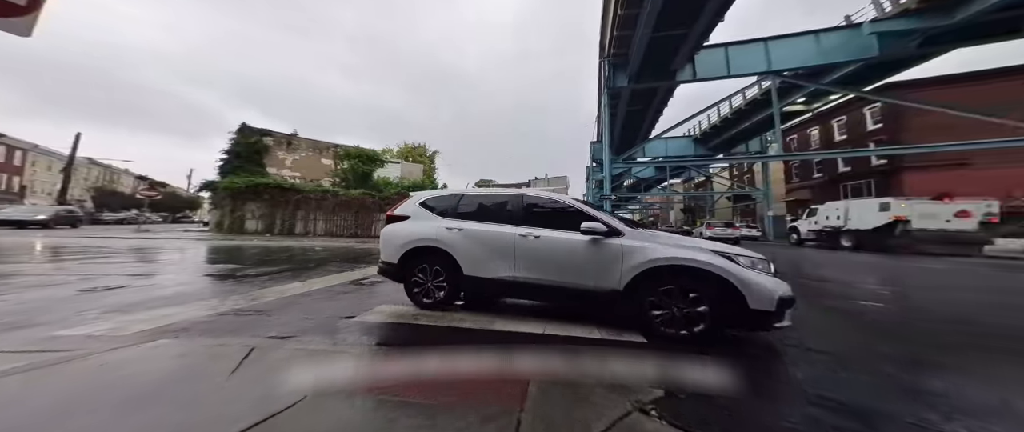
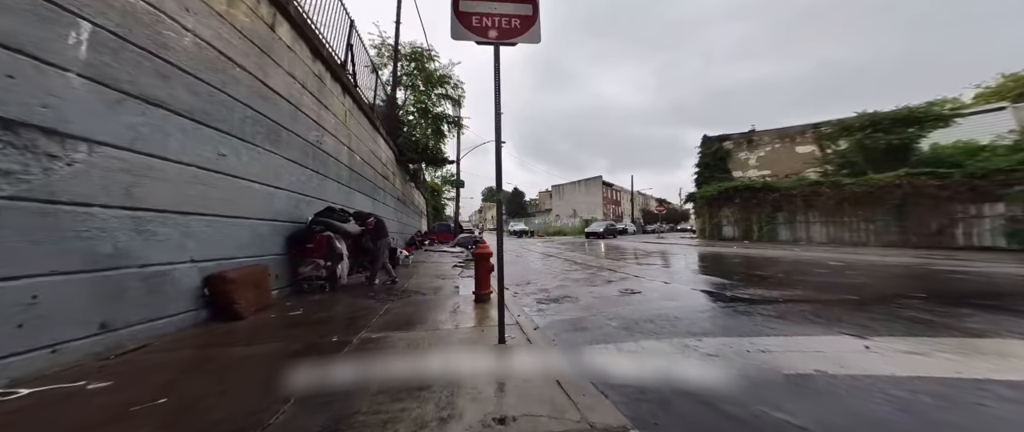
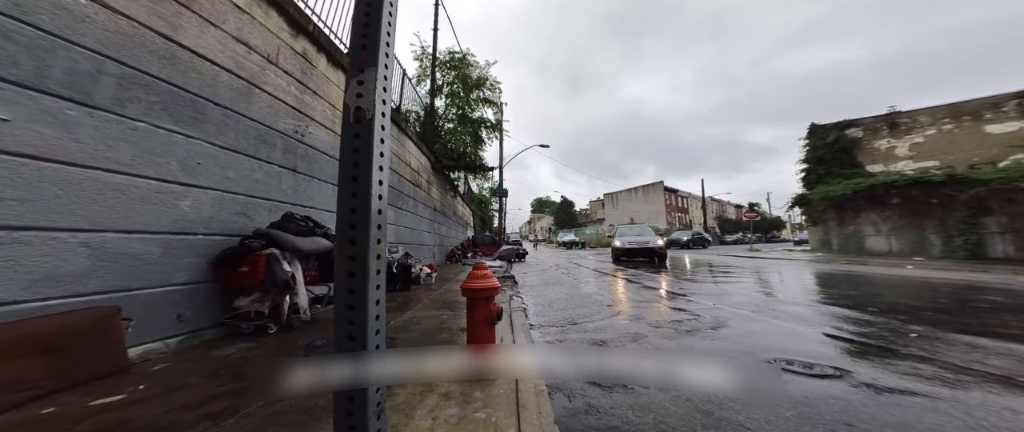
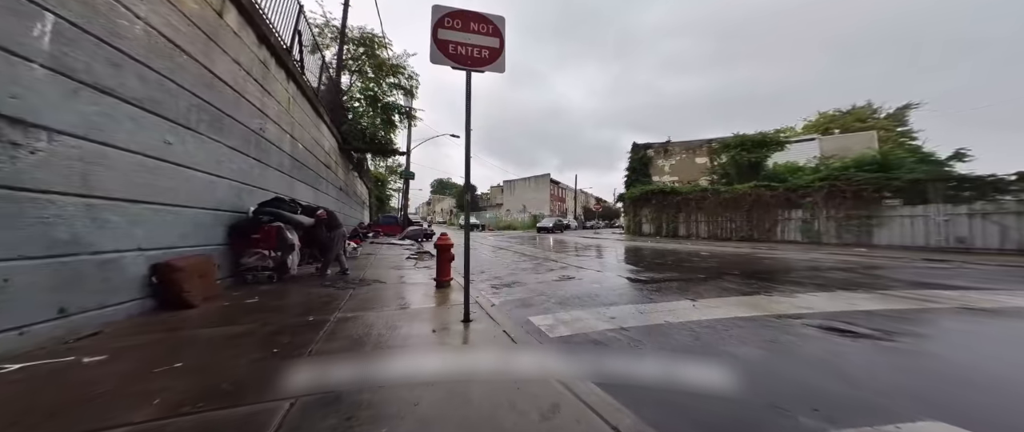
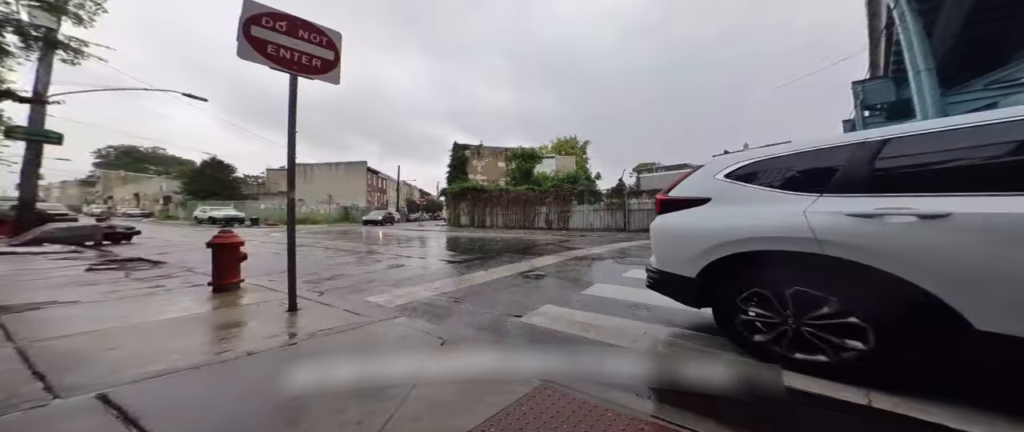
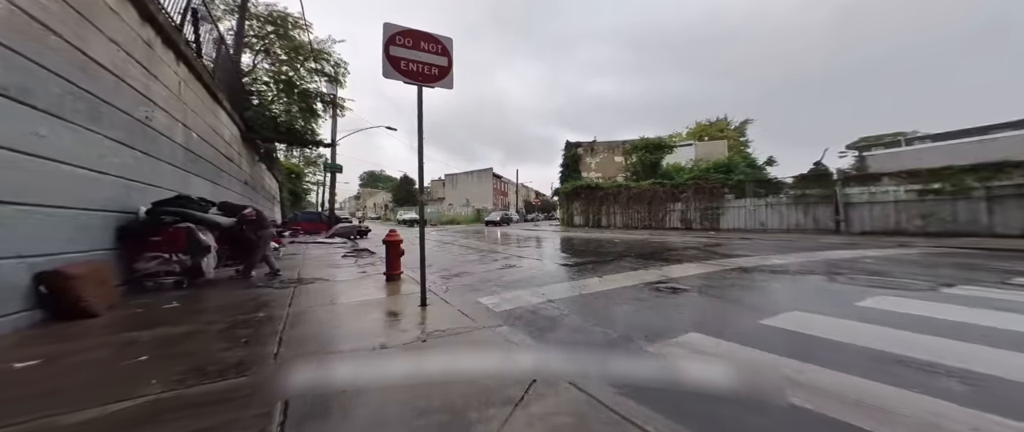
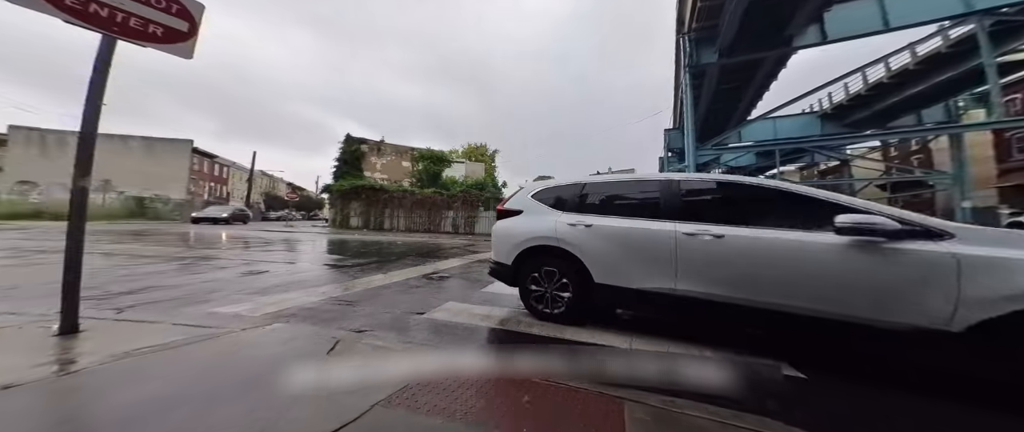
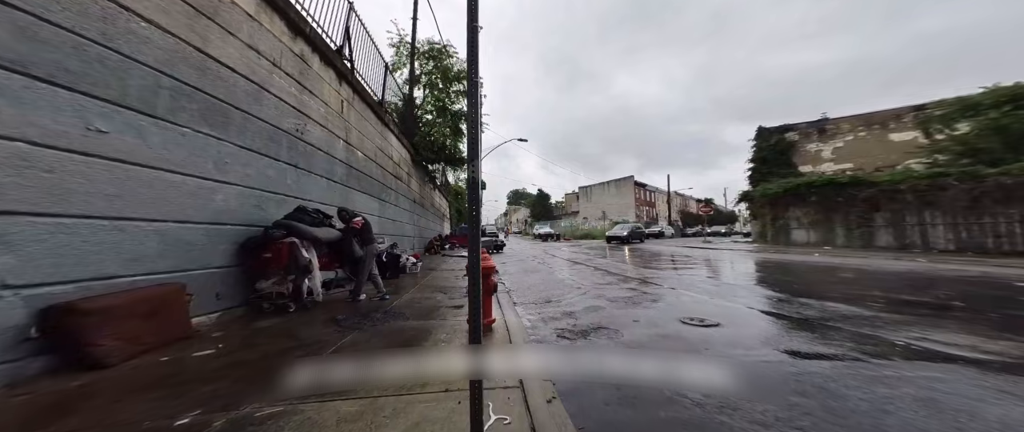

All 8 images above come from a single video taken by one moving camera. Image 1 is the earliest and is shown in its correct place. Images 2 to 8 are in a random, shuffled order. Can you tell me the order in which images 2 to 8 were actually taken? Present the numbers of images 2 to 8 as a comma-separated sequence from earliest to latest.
7, 5, 6, 4, 2, 8, 3
